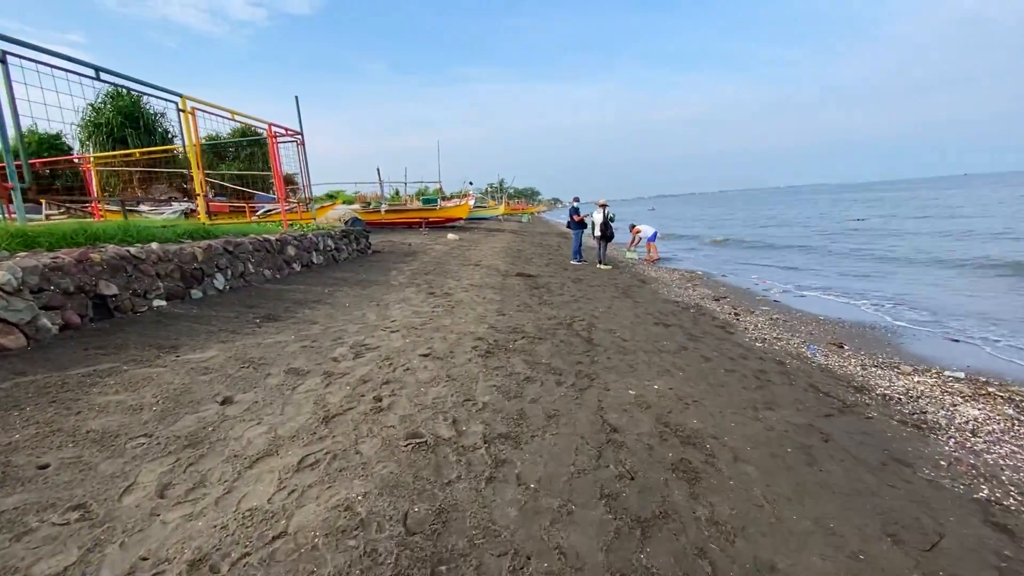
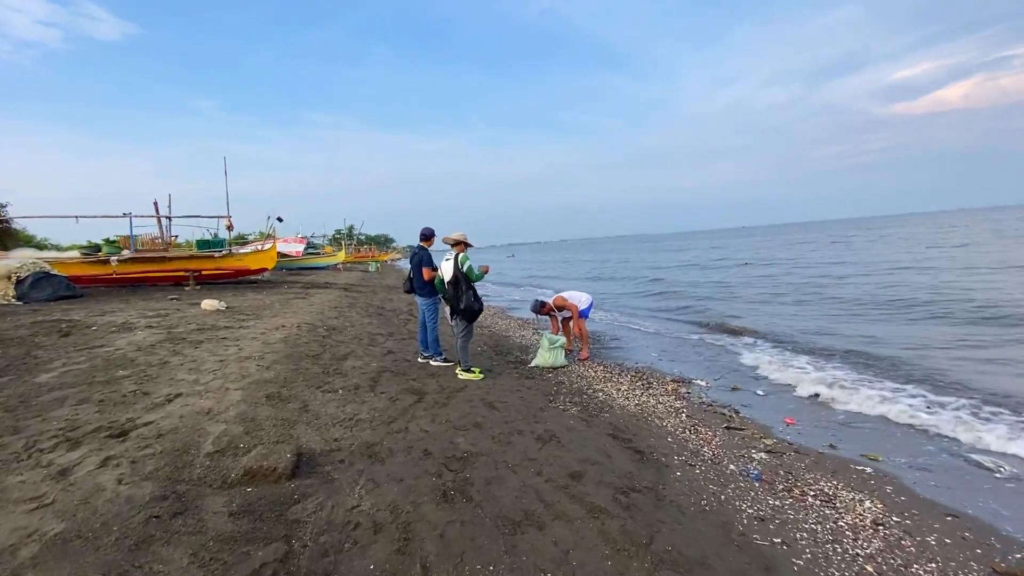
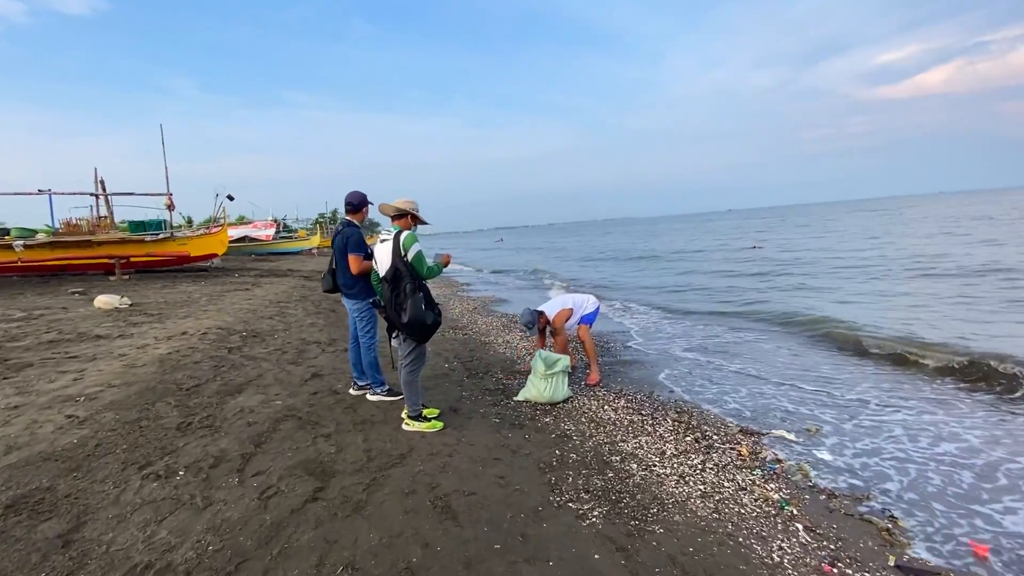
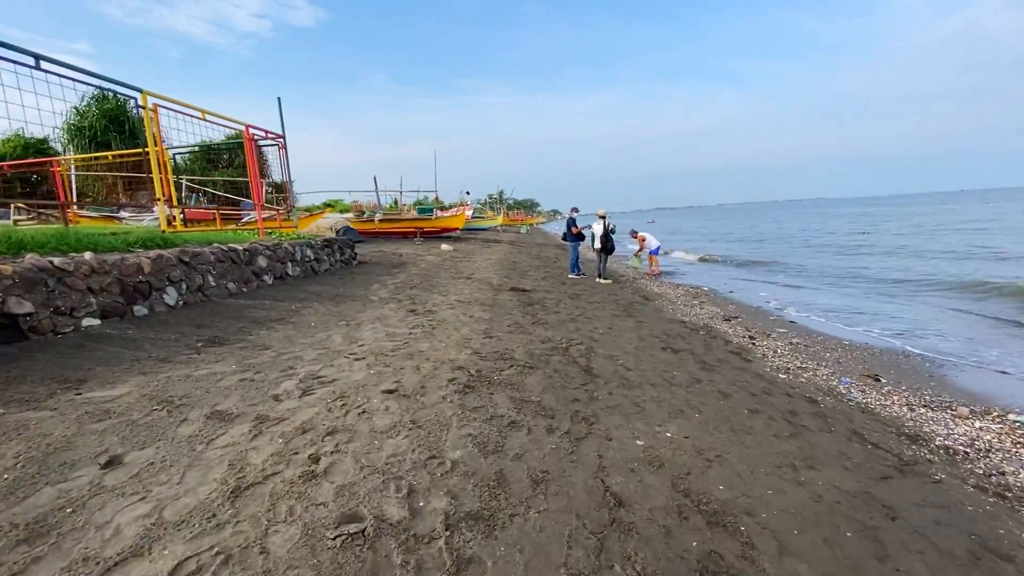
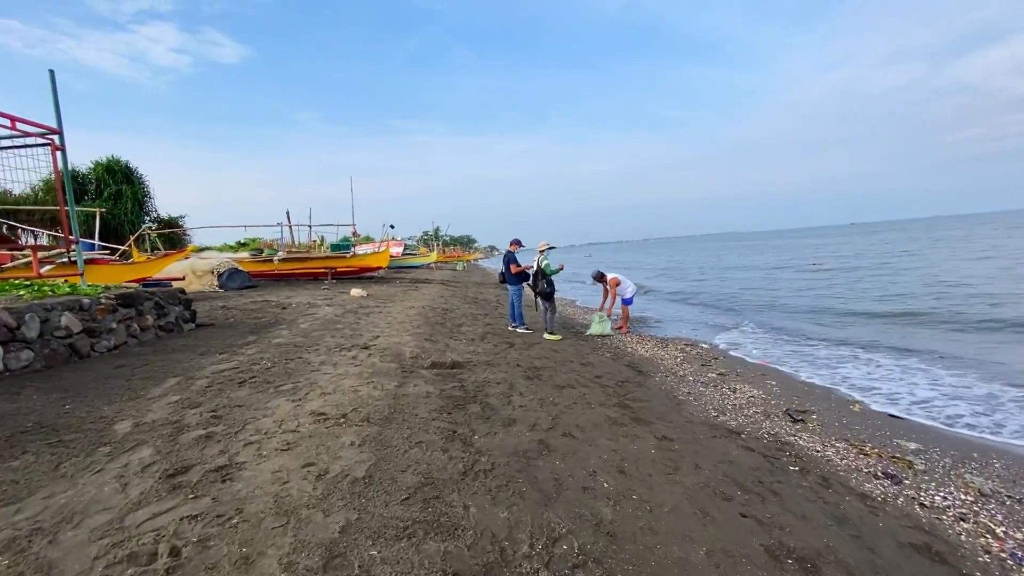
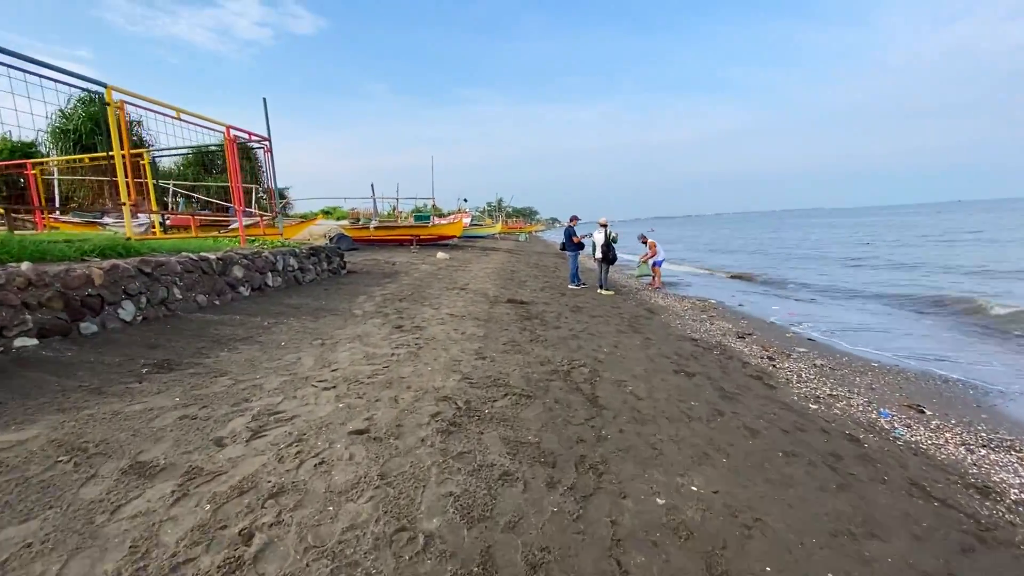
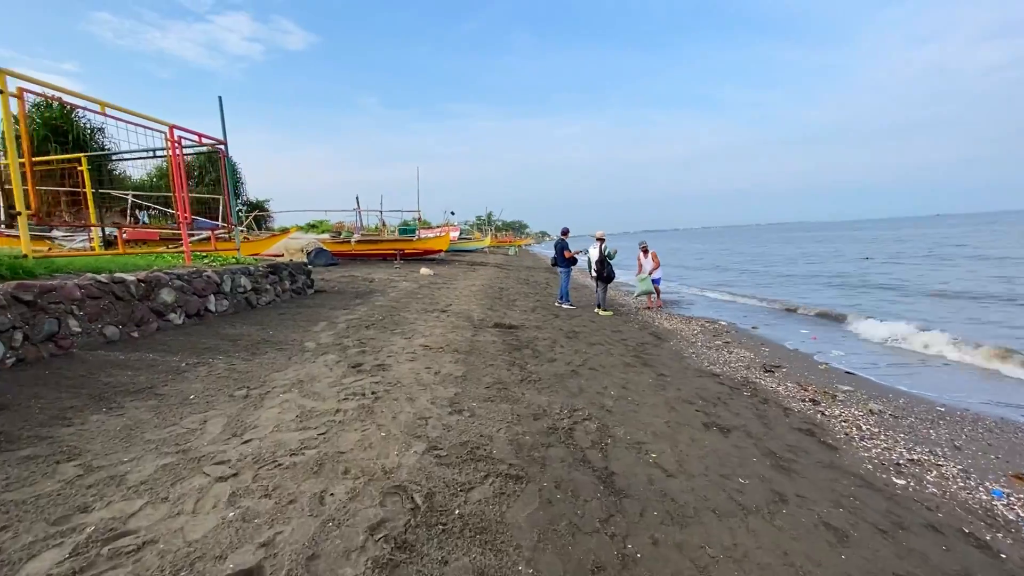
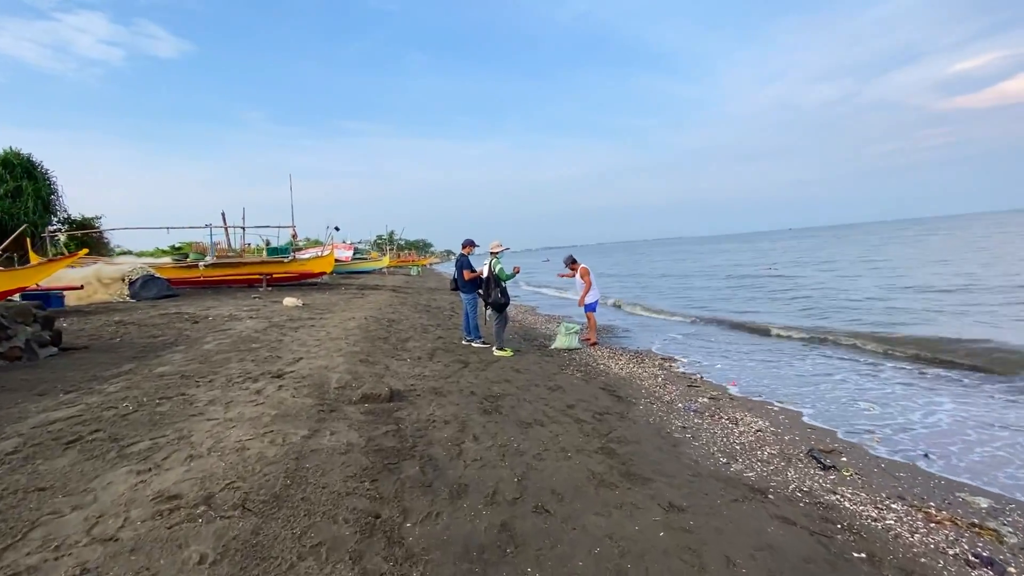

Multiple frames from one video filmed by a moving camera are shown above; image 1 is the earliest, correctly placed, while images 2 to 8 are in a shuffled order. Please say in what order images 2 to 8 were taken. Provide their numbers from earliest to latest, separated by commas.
4, 6, 7, 5, 8, 2, 3
